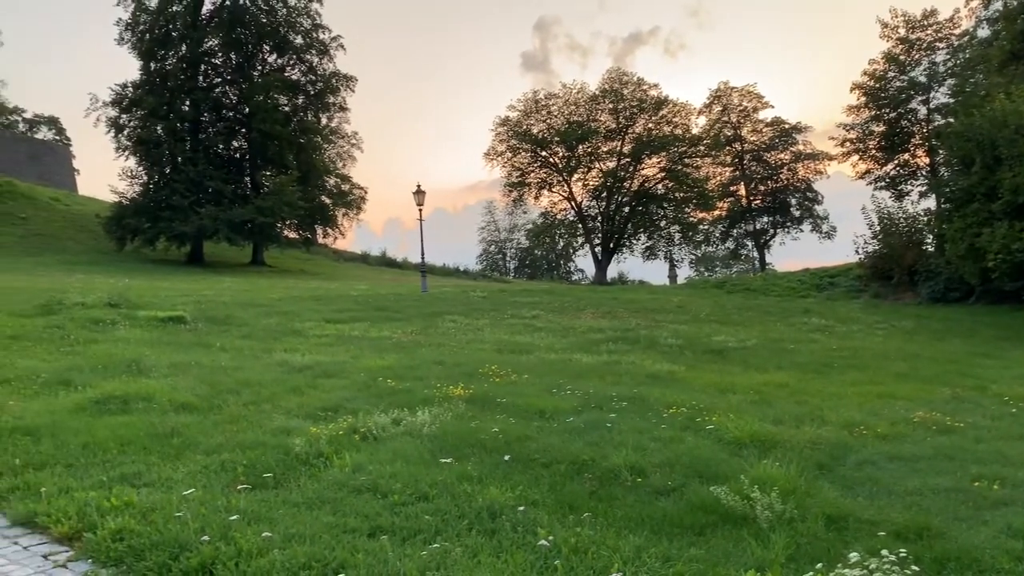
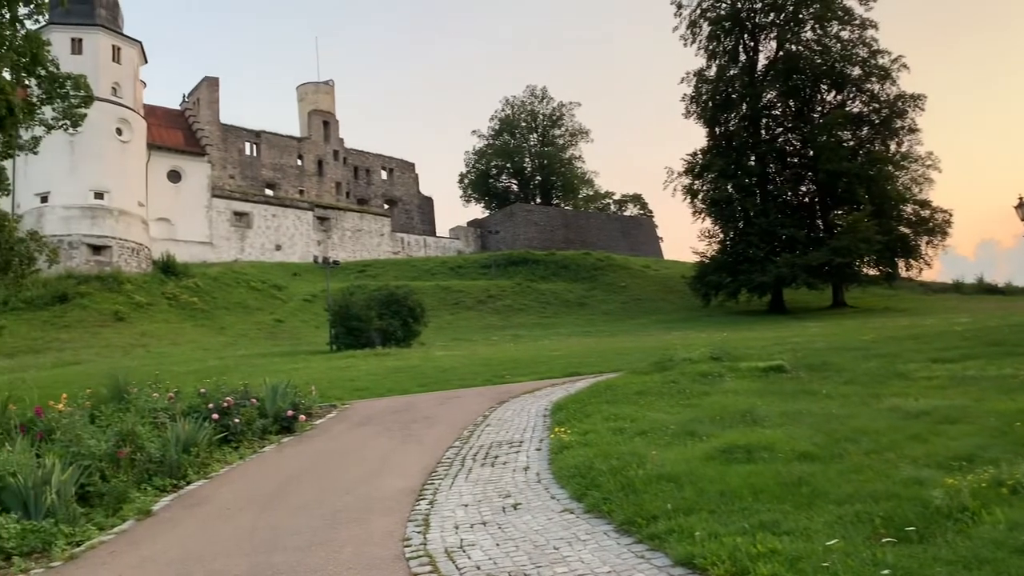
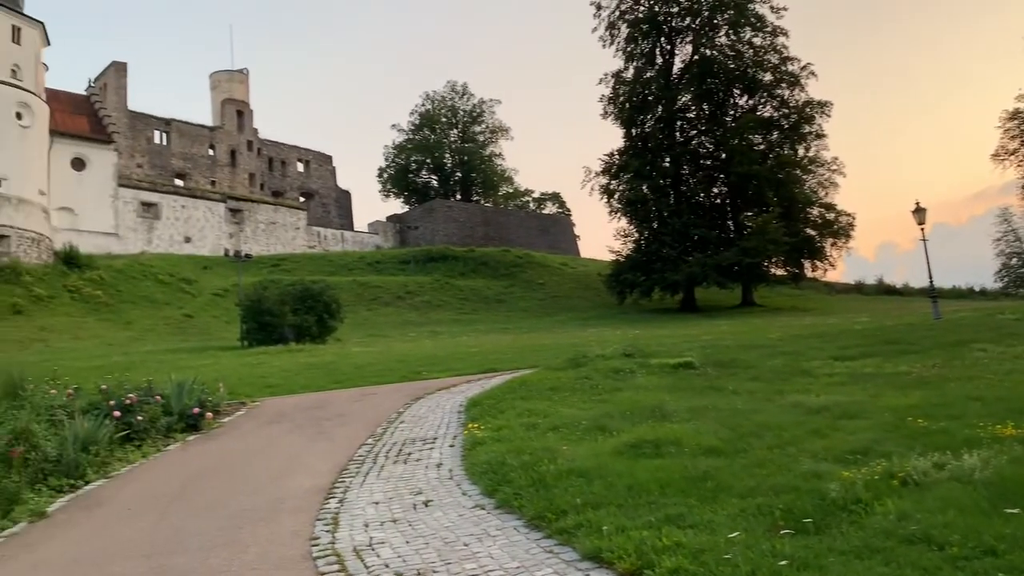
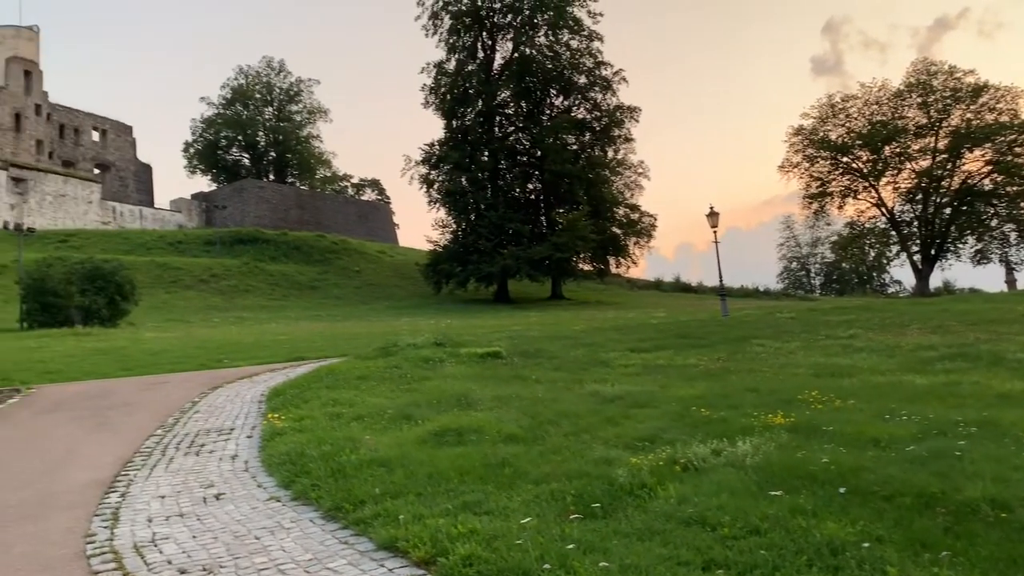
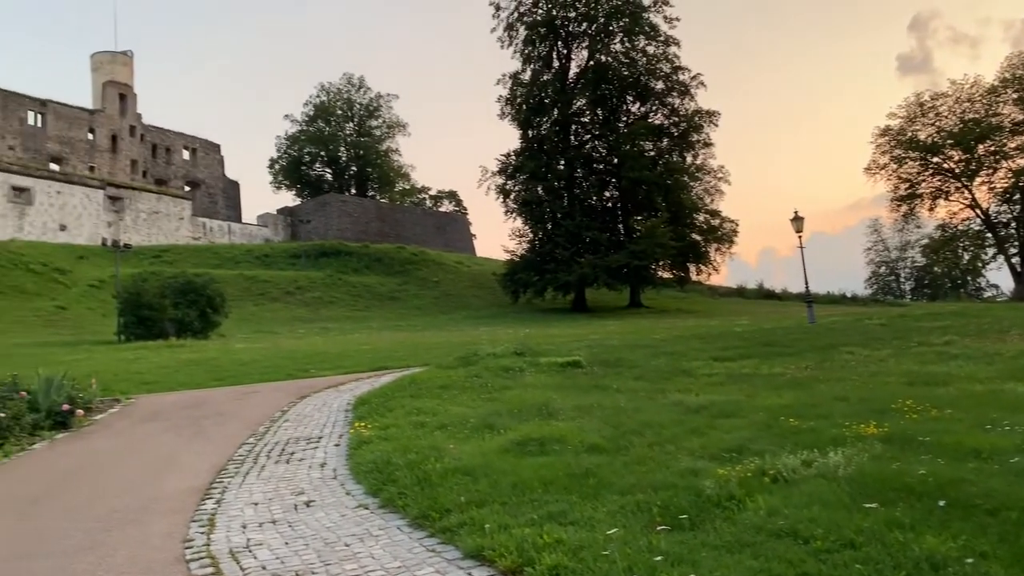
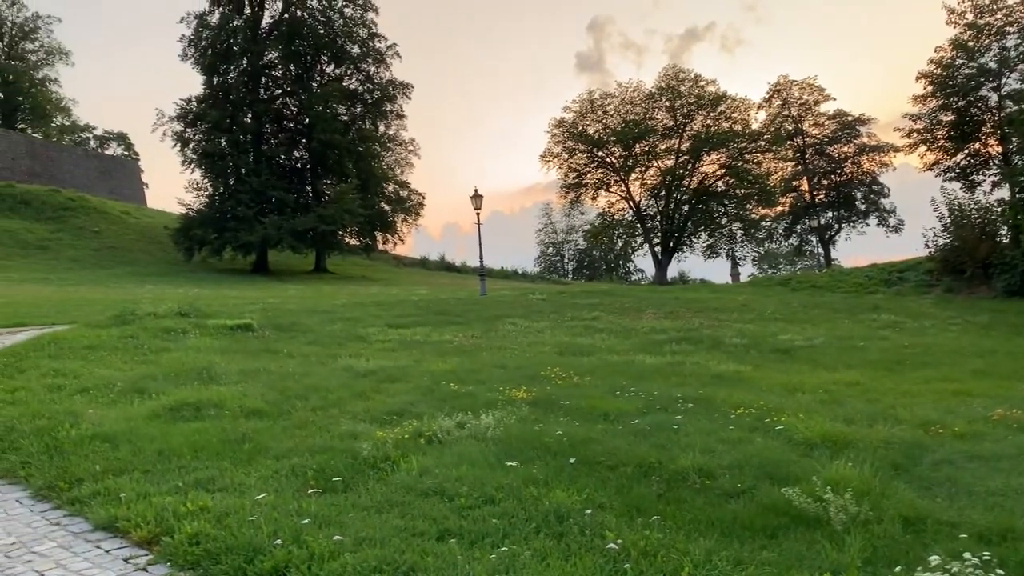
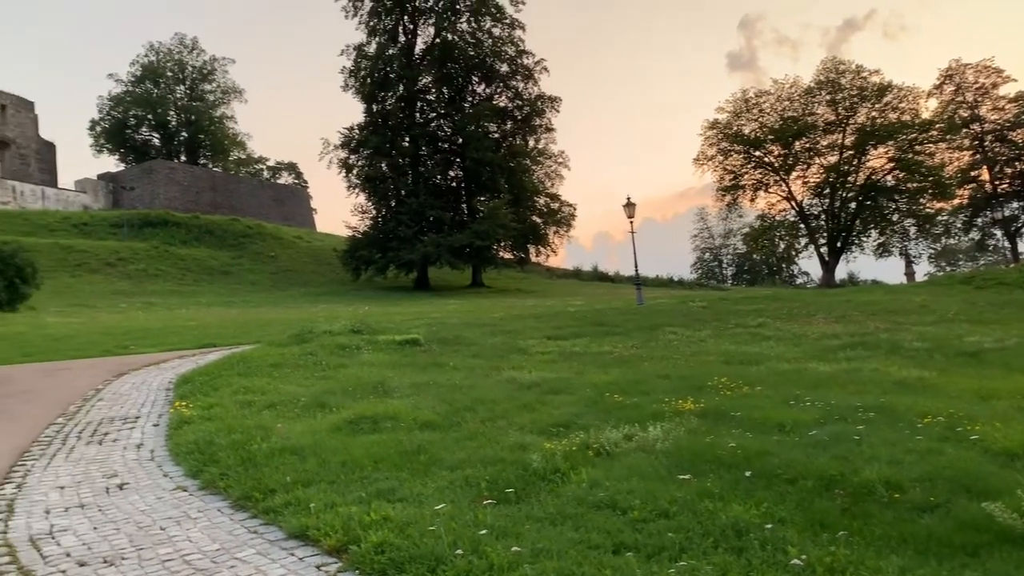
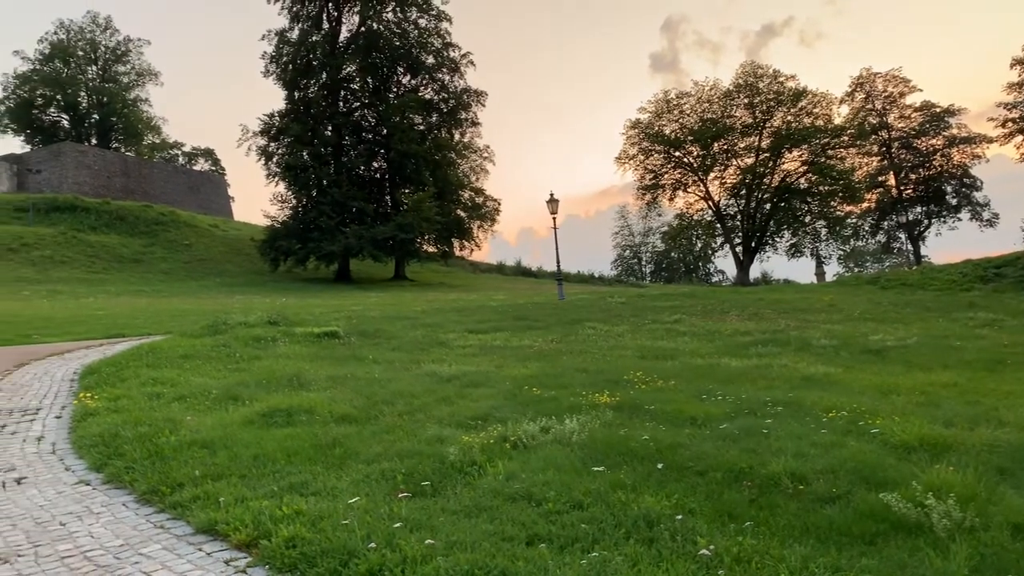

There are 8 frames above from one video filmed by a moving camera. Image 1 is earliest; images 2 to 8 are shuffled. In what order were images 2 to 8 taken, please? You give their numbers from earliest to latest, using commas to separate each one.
6, 8, 7, 4, 5, 3, 2
